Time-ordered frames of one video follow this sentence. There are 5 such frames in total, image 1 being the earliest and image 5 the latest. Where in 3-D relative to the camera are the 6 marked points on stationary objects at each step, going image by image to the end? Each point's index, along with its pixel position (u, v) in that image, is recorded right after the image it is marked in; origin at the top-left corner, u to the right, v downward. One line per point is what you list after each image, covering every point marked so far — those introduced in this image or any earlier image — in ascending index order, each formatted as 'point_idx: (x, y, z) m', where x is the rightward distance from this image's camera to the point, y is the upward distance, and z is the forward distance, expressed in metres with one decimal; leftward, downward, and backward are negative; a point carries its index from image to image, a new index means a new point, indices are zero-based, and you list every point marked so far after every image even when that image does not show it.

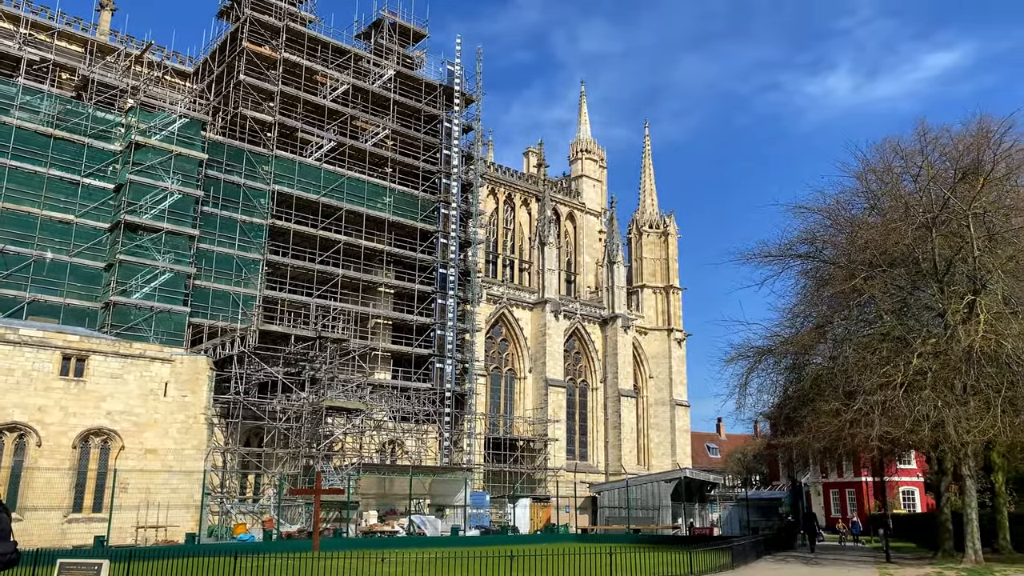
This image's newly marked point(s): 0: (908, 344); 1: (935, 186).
0: (+8.3, -1.2, +17.7) m
1: (+9.2, +2.2, +18.5) m
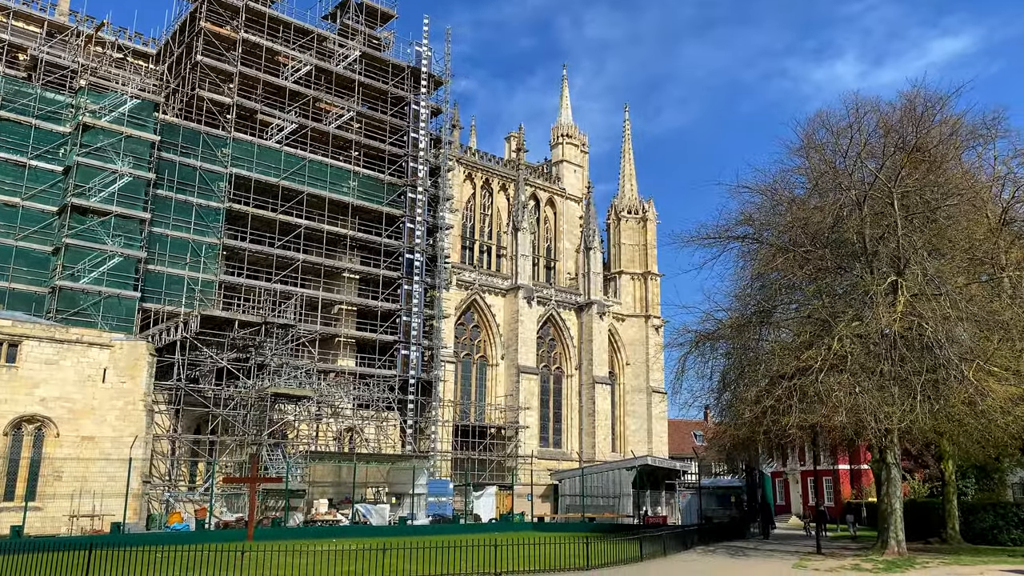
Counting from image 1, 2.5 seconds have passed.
0: (+6.8, -0.8, +17.1) m
1: (+7.7, +2.6, +17.9) m
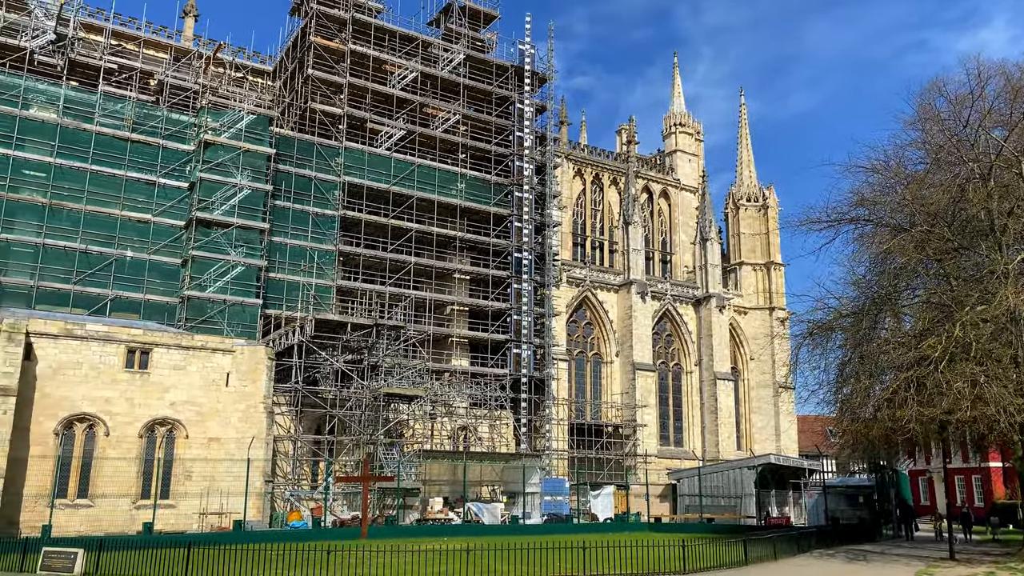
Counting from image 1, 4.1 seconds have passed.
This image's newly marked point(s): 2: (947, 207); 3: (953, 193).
0: (+8.7, -0.5, +15.6) m
1: (+9.6, +3.0, +16.3) m
2: (+8.9, +1.7, +16.9) m
3: (+9.0, +1.9, +16.7) m
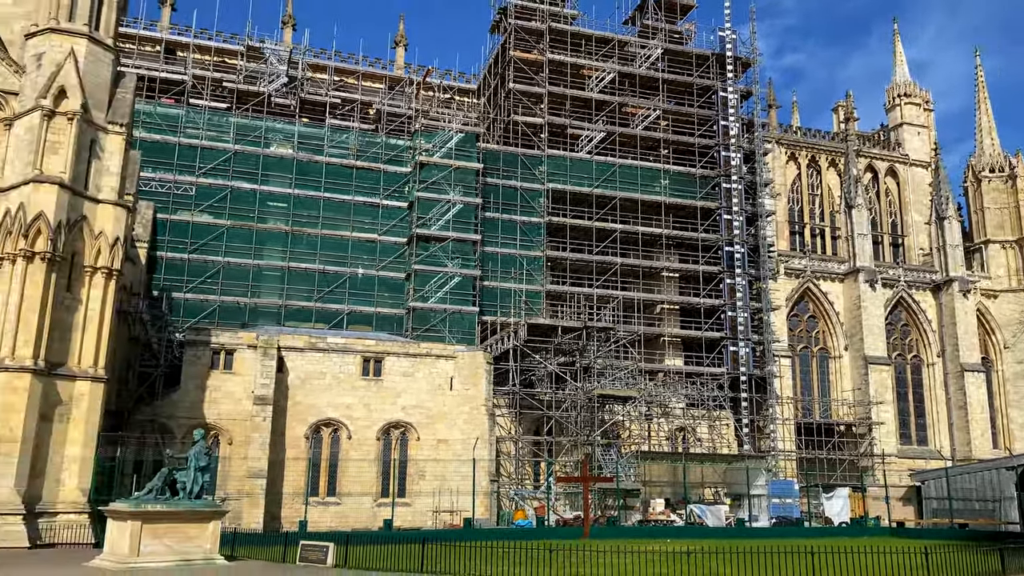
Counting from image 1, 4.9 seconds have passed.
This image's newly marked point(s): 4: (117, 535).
0: (+12.3, +0.1, +13.0) m
1: (+13.1, +3.6, +13.5) m
2: (+12.7, +2.2, +14.2) m
3: (+12.7, +2.5, +14.0) m
4: (-6.0, -3.8, +12.8) m
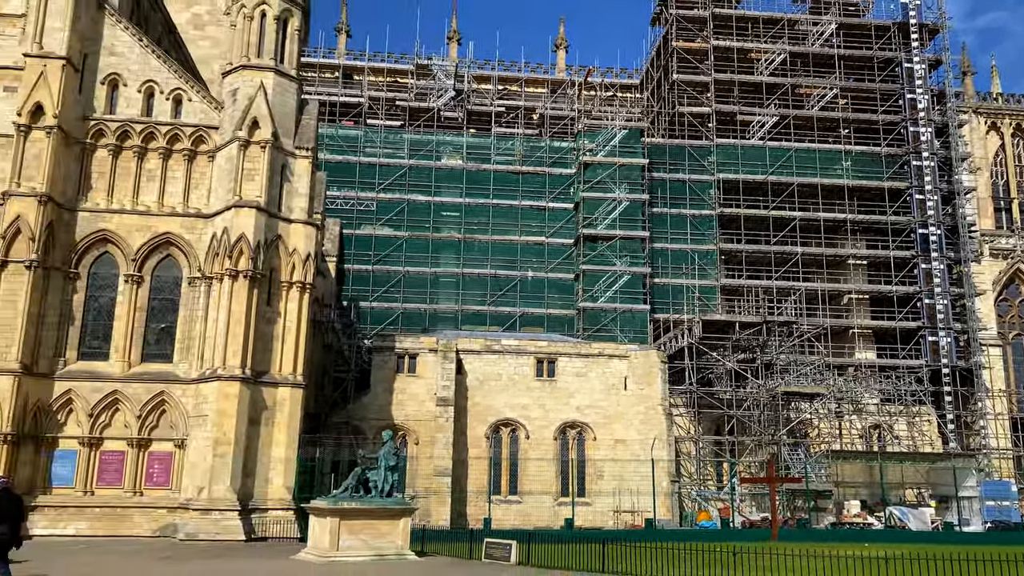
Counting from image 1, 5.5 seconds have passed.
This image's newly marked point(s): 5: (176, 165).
0: (+14.6, +0.7, +10.2) m
1: (+15.4, +4.2, +10.5) m
2: (+15.2, +2.9, +11.3) m
3: (+15.1, +3.1, +11.1) m
4: (-3.2, -4.0, +13.7) m
5: (-7.5, +2.7, +18.6) m
